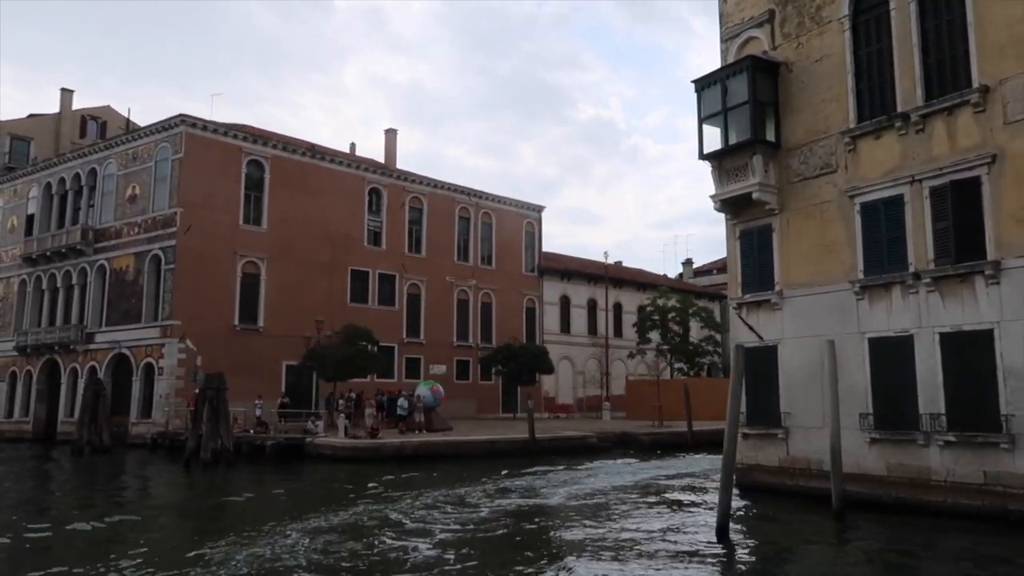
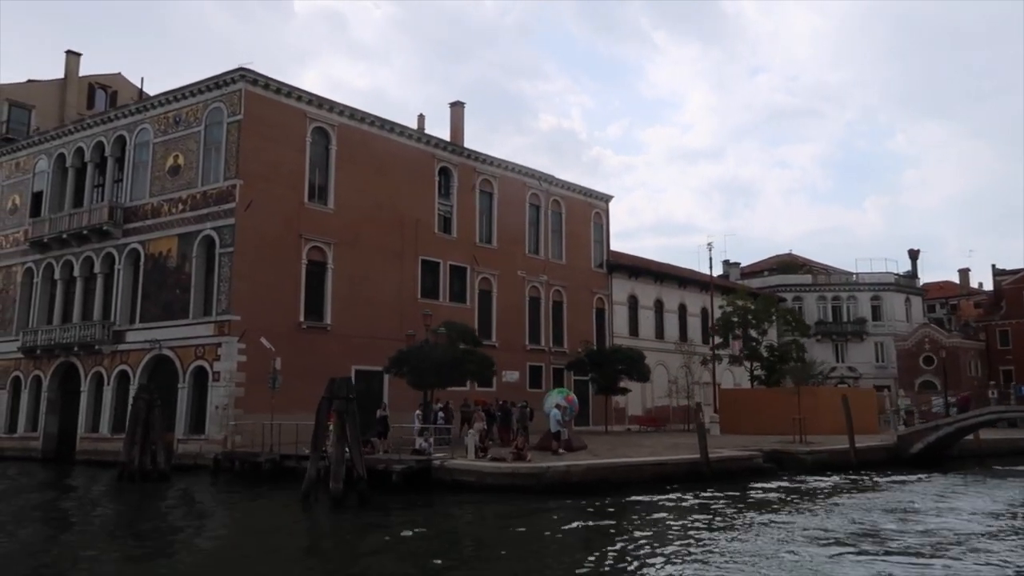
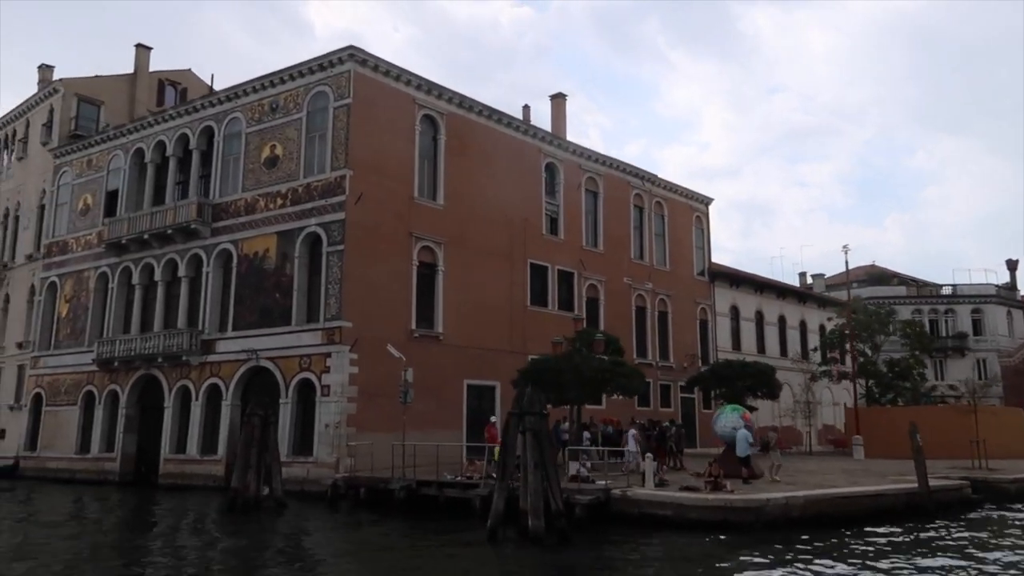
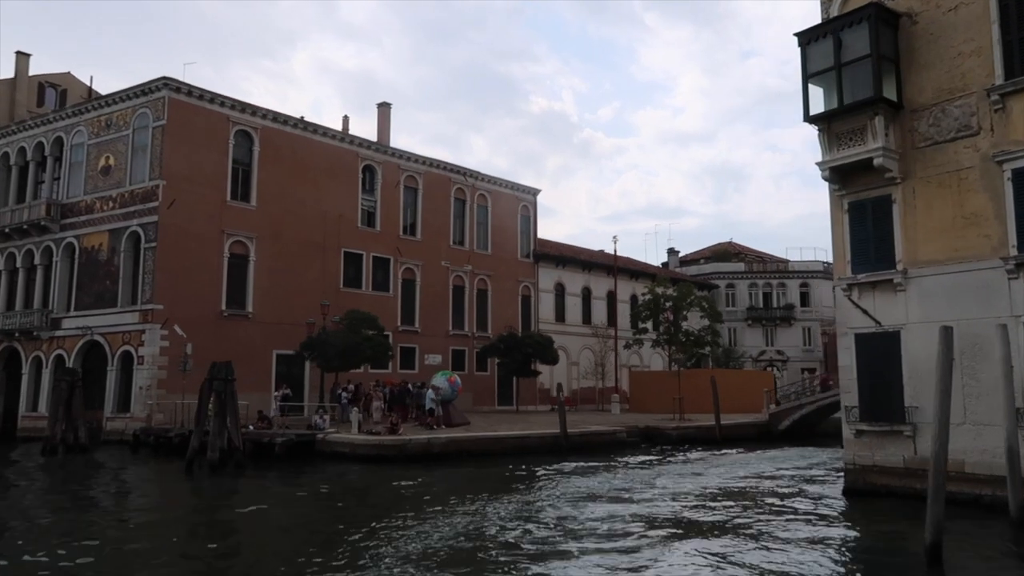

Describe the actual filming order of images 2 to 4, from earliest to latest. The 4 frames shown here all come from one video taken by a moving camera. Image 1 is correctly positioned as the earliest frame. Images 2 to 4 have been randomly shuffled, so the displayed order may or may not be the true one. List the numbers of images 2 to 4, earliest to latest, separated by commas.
4, 2, 3
